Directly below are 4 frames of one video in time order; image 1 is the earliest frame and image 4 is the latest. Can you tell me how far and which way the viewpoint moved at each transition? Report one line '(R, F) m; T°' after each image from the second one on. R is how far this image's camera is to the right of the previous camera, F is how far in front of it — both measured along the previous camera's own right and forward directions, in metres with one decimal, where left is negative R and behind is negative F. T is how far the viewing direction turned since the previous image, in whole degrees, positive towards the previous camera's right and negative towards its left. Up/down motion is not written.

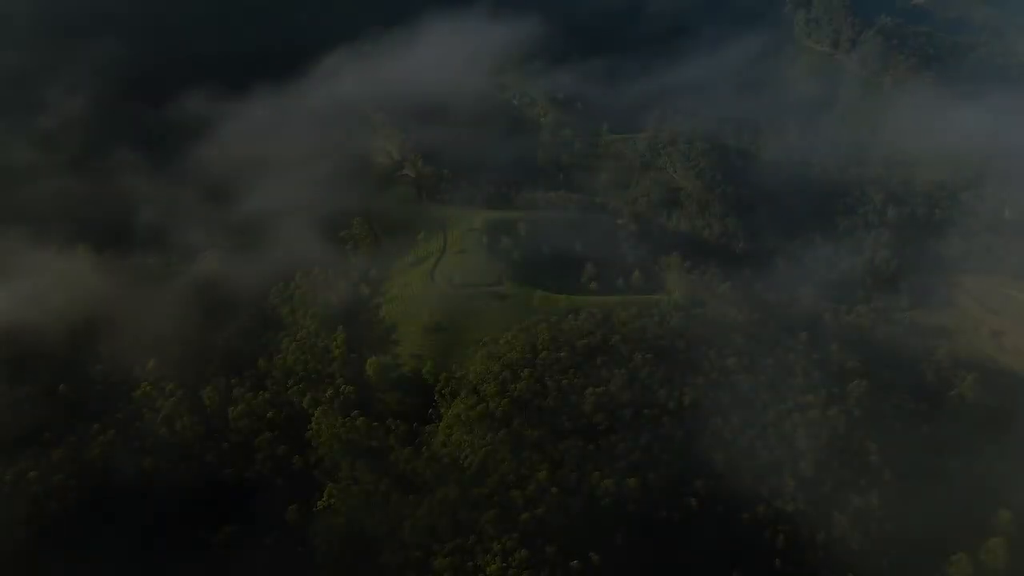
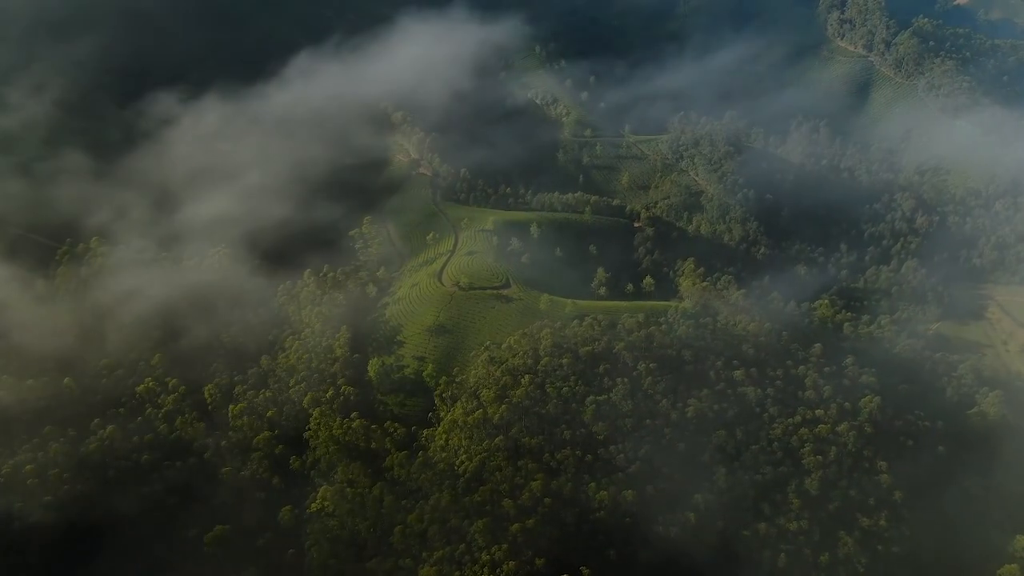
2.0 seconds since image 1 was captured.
(+2.9, +1.0) m; -2°
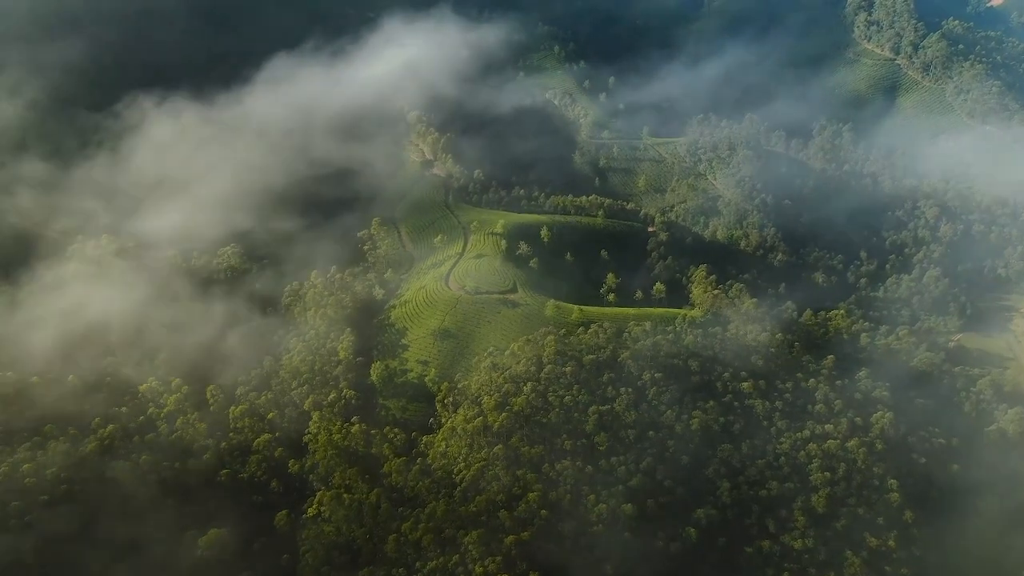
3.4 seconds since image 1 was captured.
(+1.9, +1.0) m; -2°
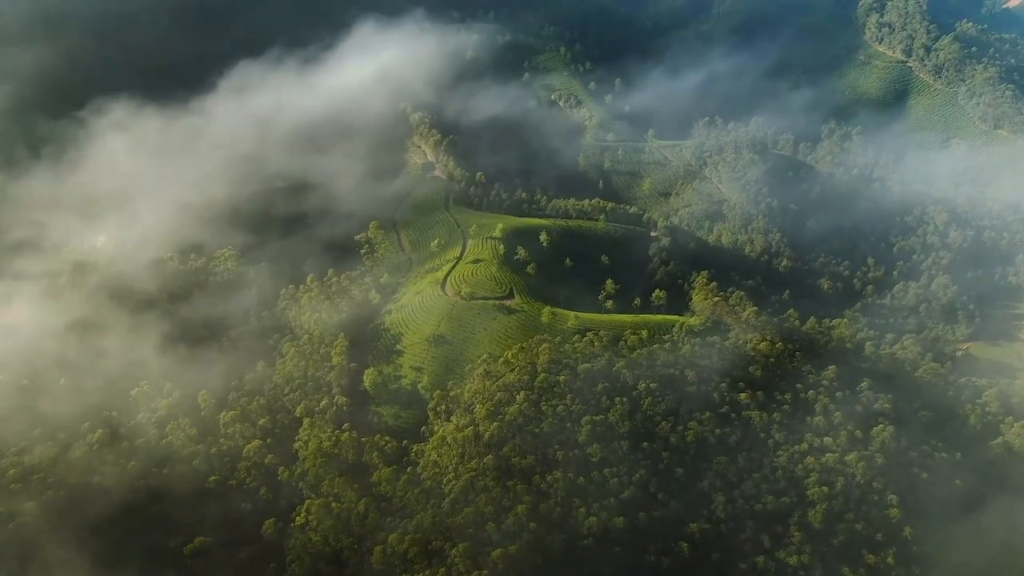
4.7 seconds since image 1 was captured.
(+1.9, +1.0) m; -1°
